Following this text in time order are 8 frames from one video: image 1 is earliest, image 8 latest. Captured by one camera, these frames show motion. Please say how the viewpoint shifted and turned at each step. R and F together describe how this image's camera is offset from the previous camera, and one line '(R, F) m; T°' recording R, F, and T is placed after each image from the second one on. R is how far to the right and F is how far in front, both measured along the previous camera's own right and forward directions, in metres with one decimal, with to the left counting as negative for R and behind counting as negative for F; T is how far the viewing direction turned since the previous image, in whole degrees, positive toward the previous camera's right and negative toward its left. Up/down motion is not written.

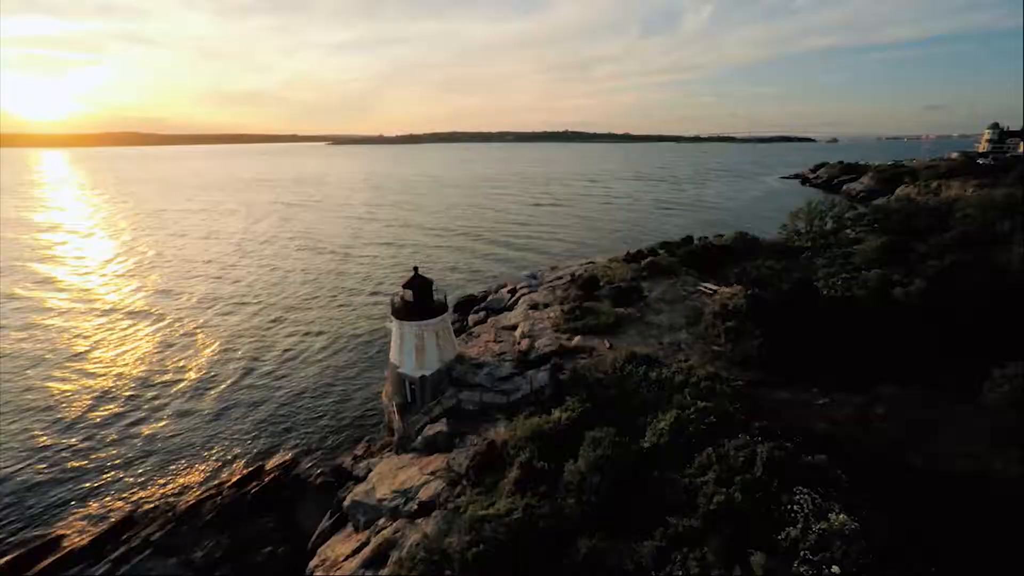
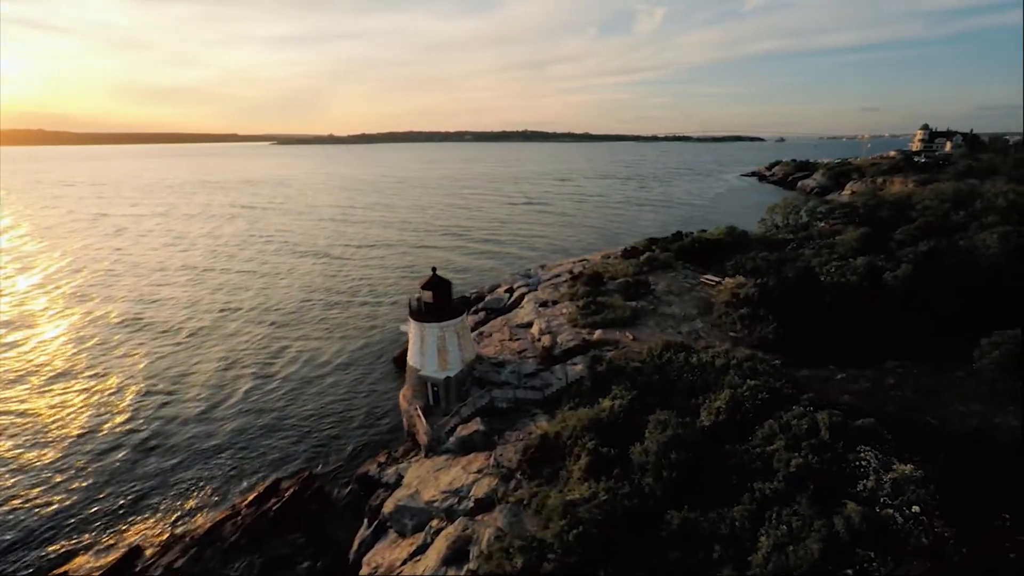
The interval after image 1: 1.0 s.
(-3.2, -1.0) m; +5°
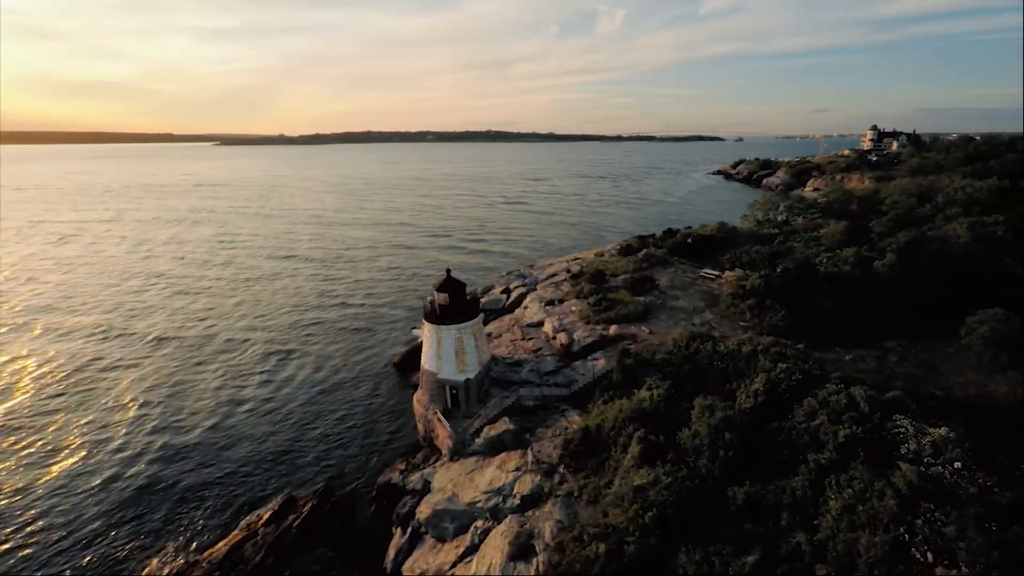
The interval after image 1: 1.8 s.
(-2.8, -0.8) m; +4°
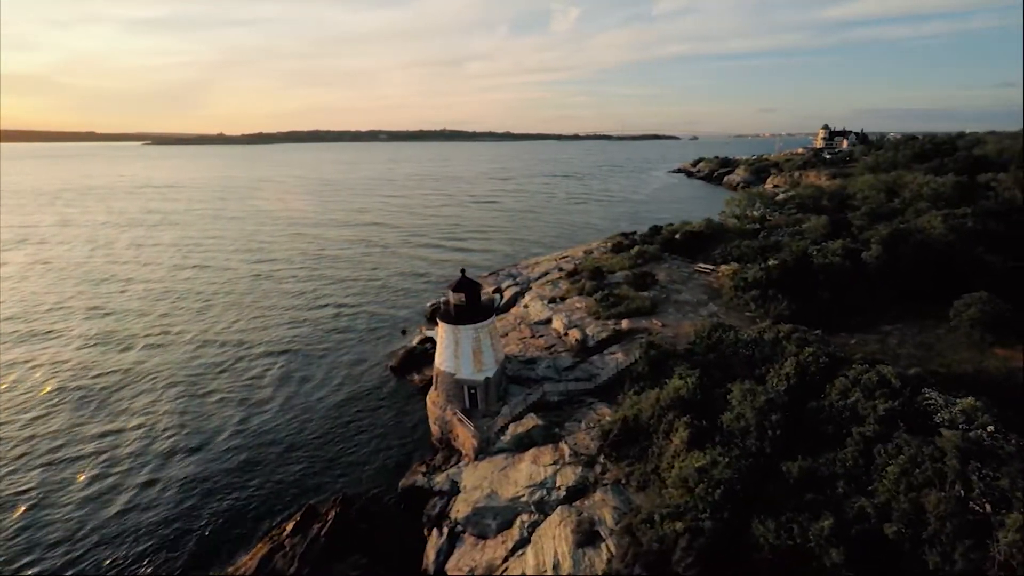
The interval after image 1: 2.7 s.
(-3.1, -0.5) m; +5°
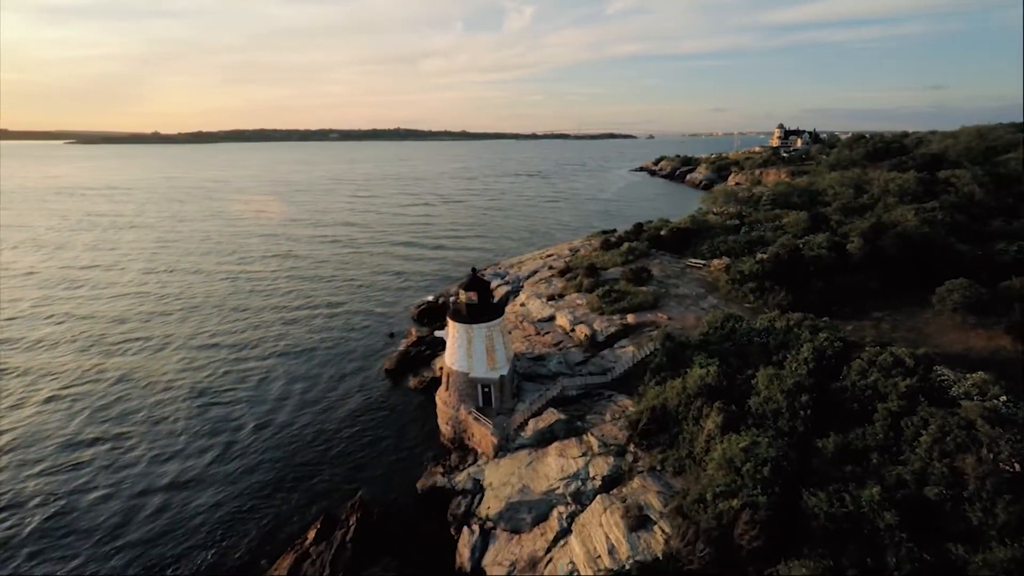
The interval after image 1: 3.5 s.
(-2.9, -0.4) m; +5°
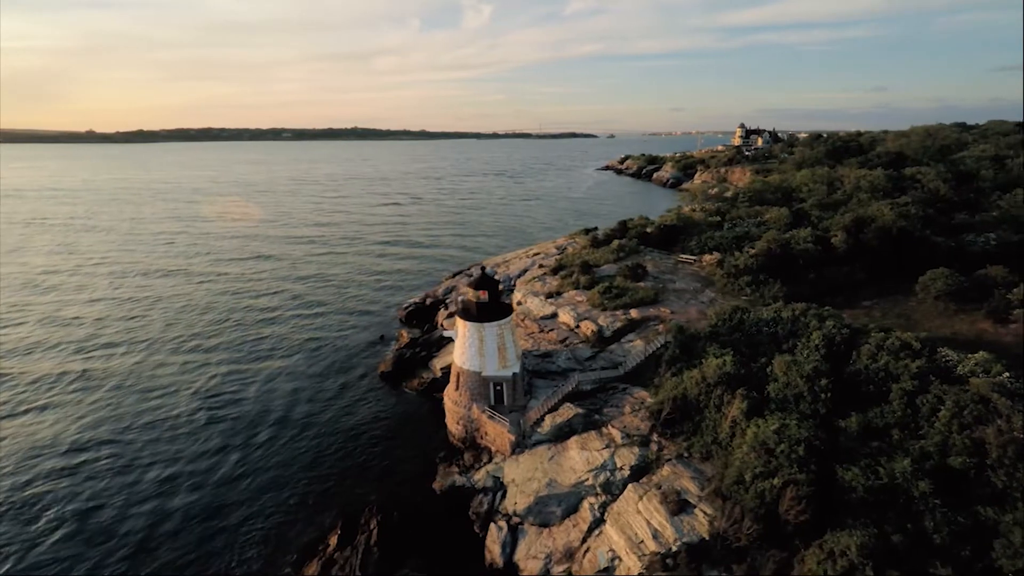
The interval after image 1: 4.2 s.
(-2.7, -0.3) m; +5°
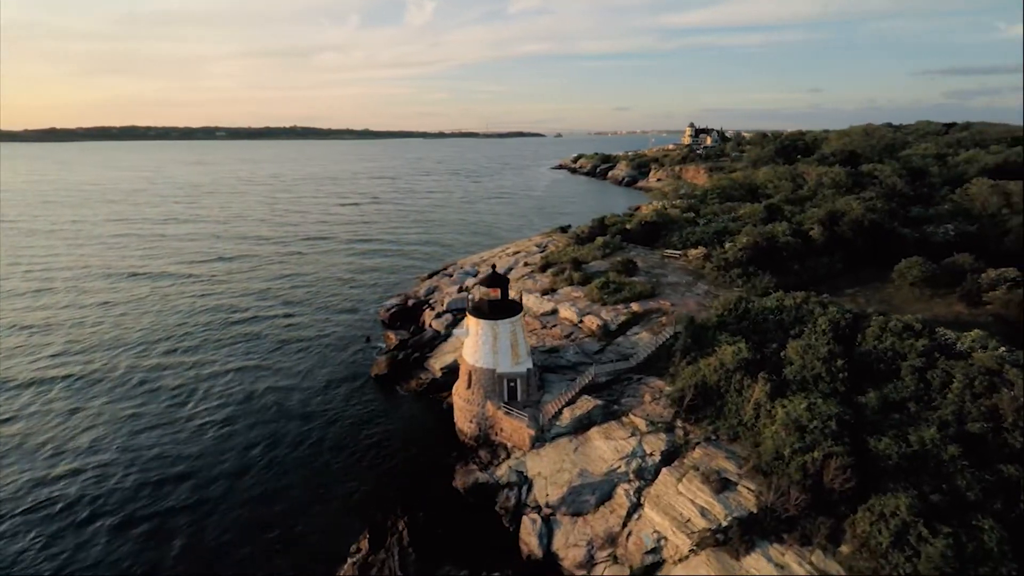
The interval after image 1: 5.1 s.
(-3.6, -0.2) m; +6°
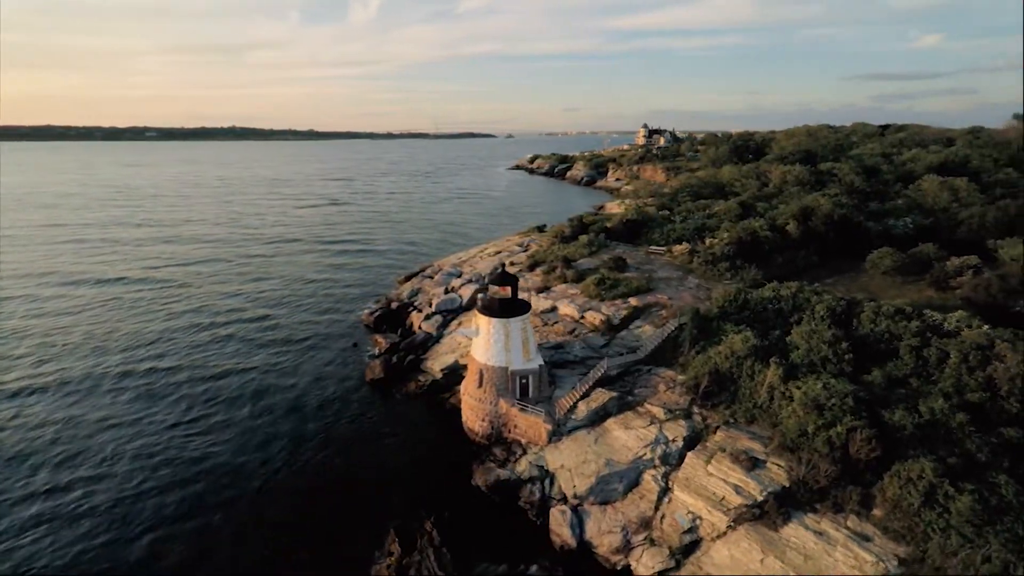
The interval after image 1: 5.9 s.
(-3.4, -0.3) m; +6°
